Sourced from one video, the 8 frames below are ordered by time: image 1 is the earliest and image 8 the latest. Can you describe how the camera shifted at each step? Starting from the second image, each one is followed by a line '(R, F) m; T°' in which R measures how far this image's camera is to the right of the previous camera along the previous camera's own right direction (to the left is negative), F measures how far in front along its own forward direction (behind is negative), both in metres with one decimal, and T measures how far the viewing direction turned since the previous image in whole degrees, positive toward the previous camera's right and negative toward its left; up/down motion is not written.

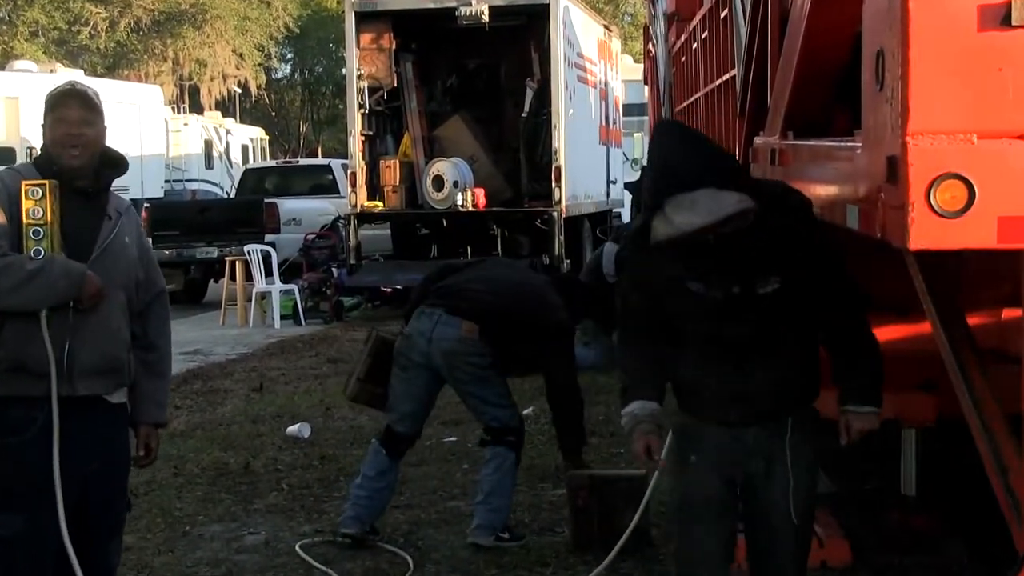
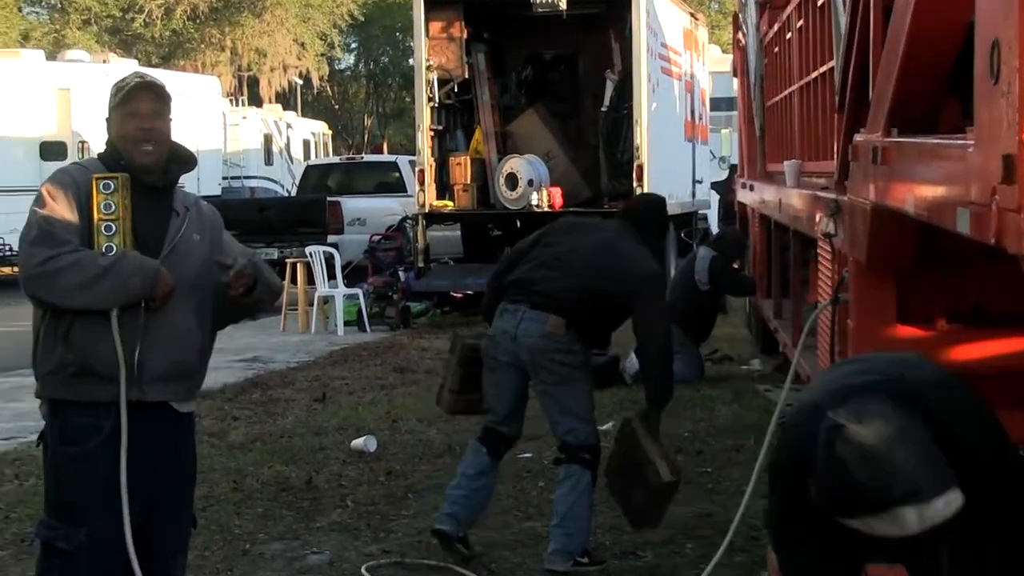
(-0.2, +0.6) m; -2°
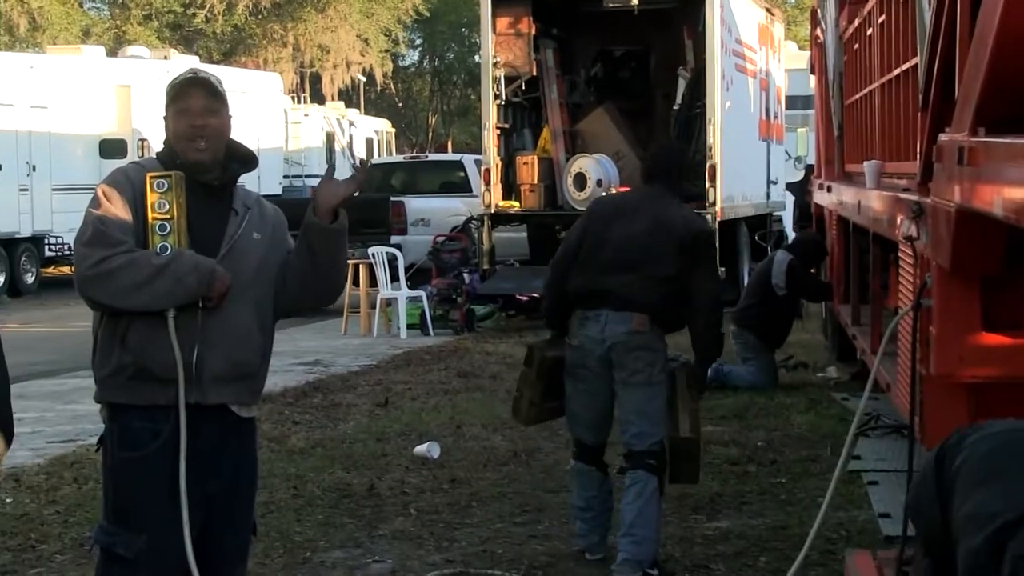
(-0.1, +0.3) m; -2°
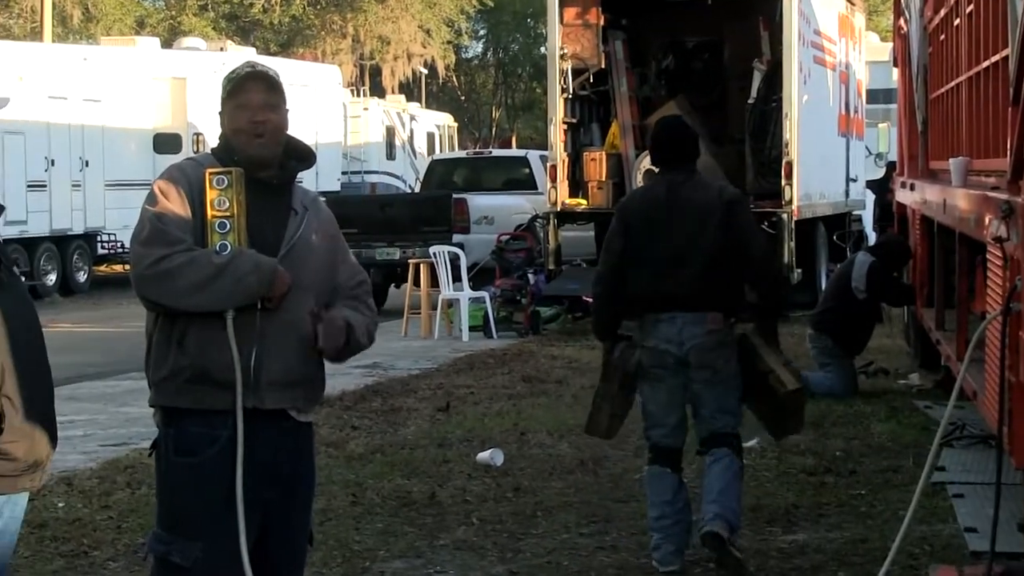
(-0.1, +0.4) m; -2°
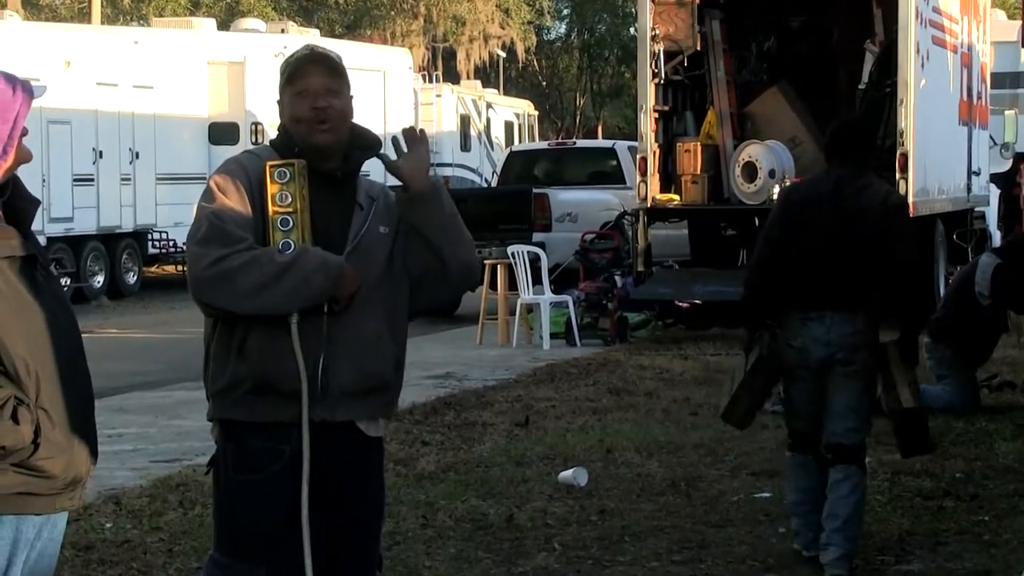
(-0.1, +0.8) m; -2°
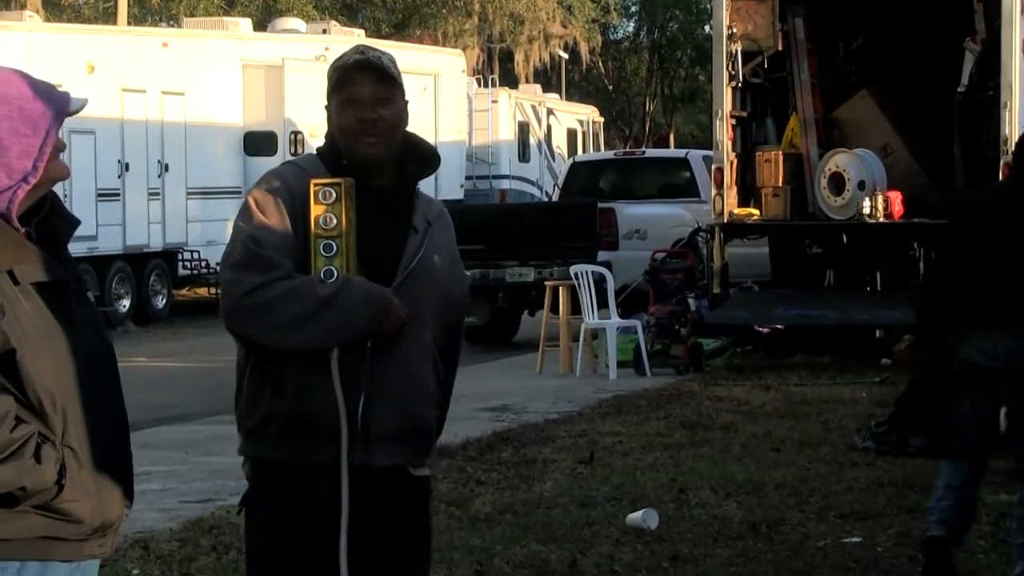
(-0.1, +0.7) m; -2°
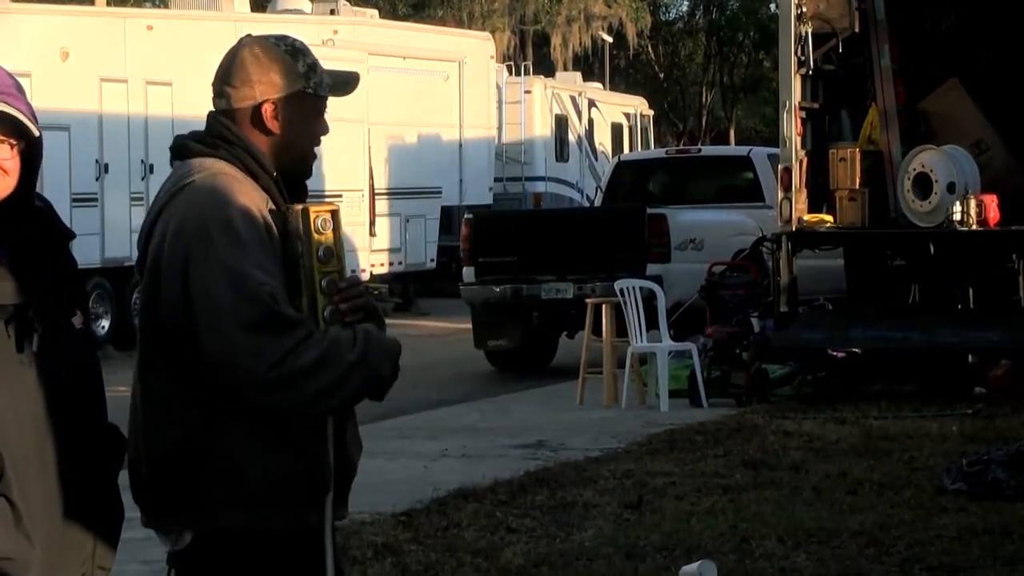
(0.0, +1.0) m; -1°
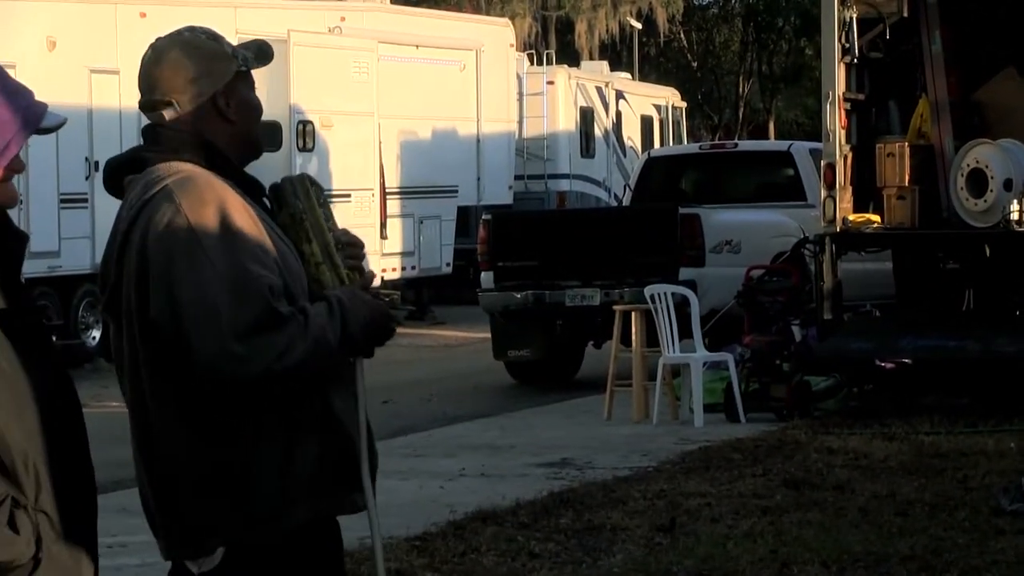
(0.0, +0.5) m; 0°
